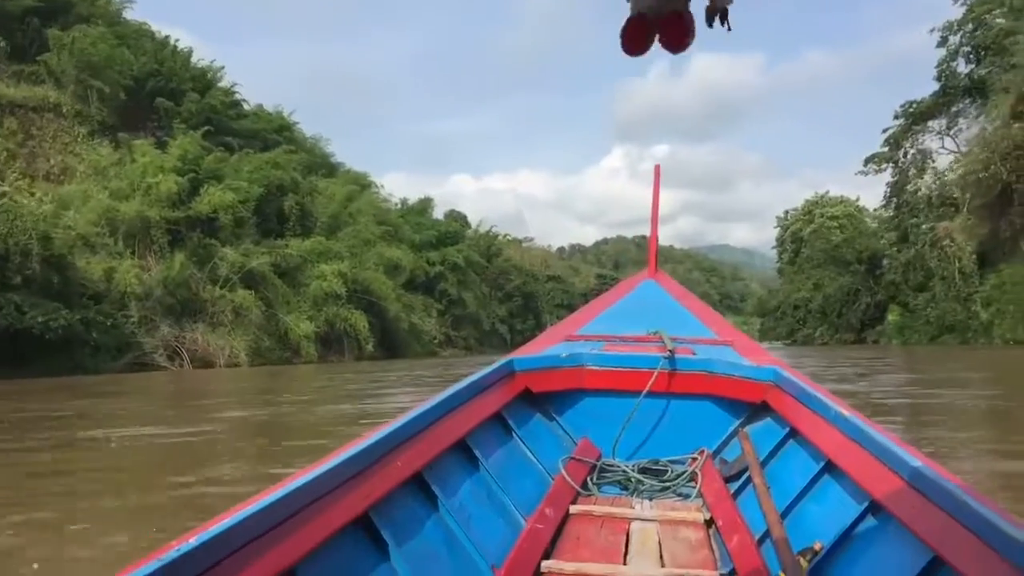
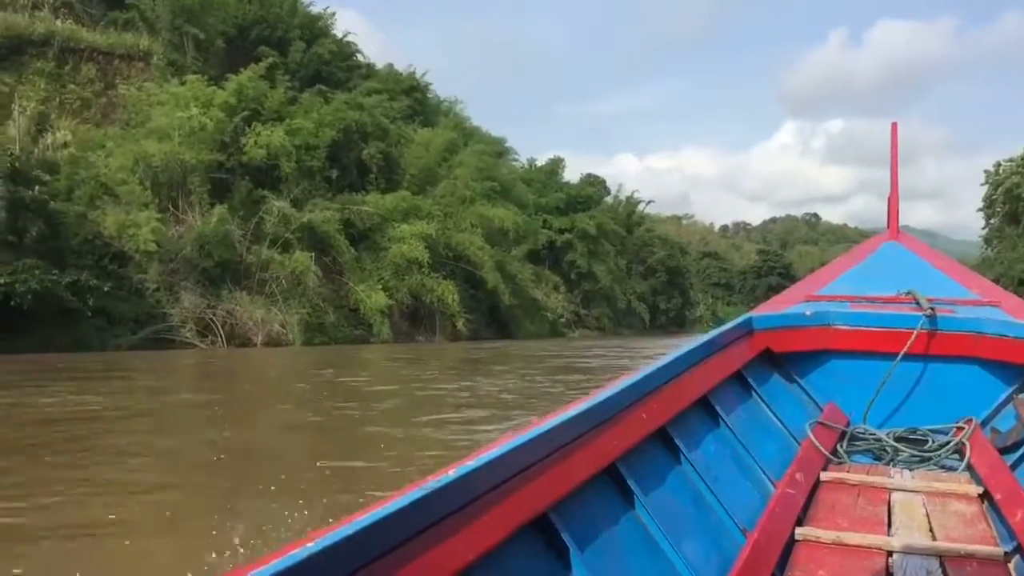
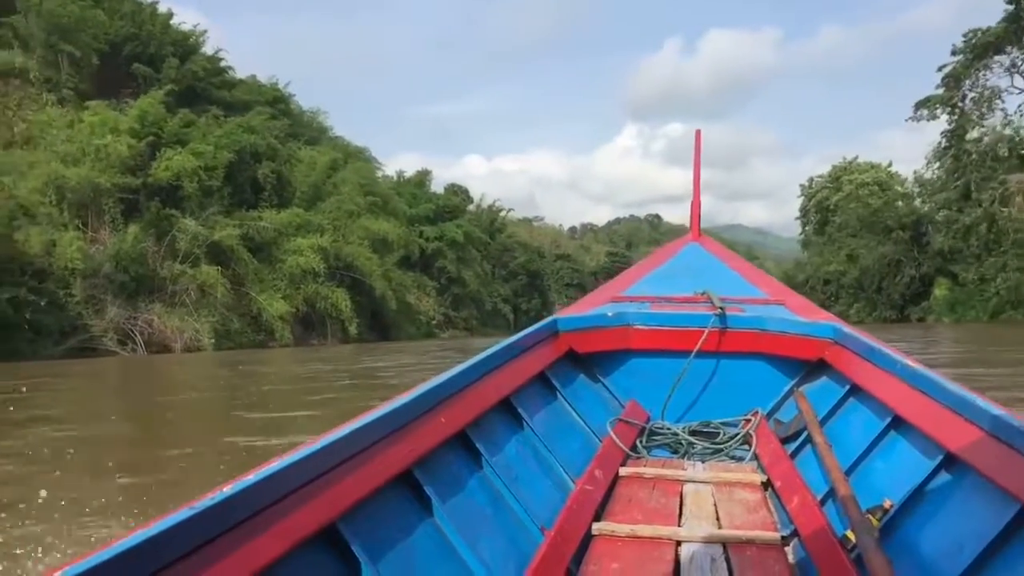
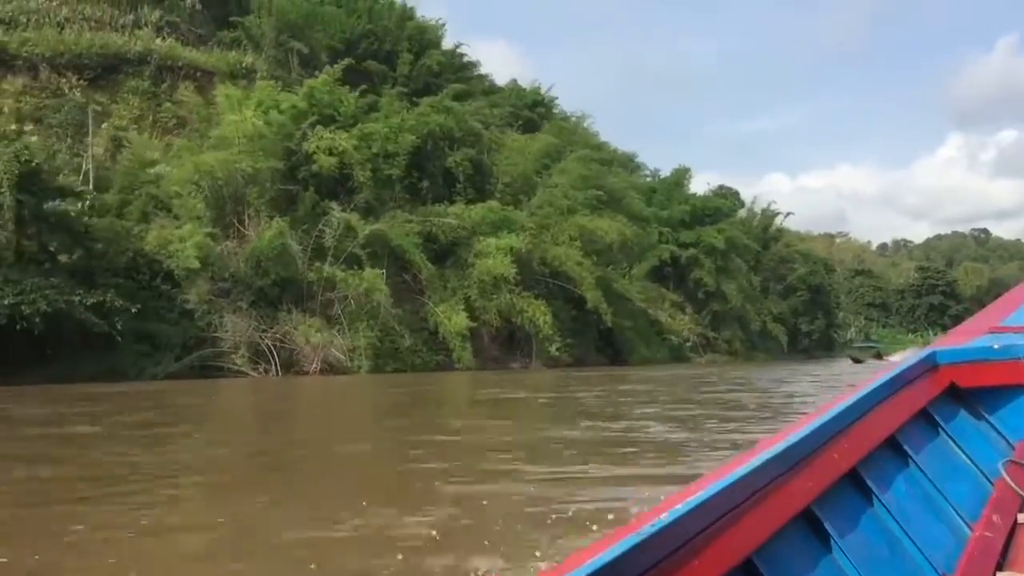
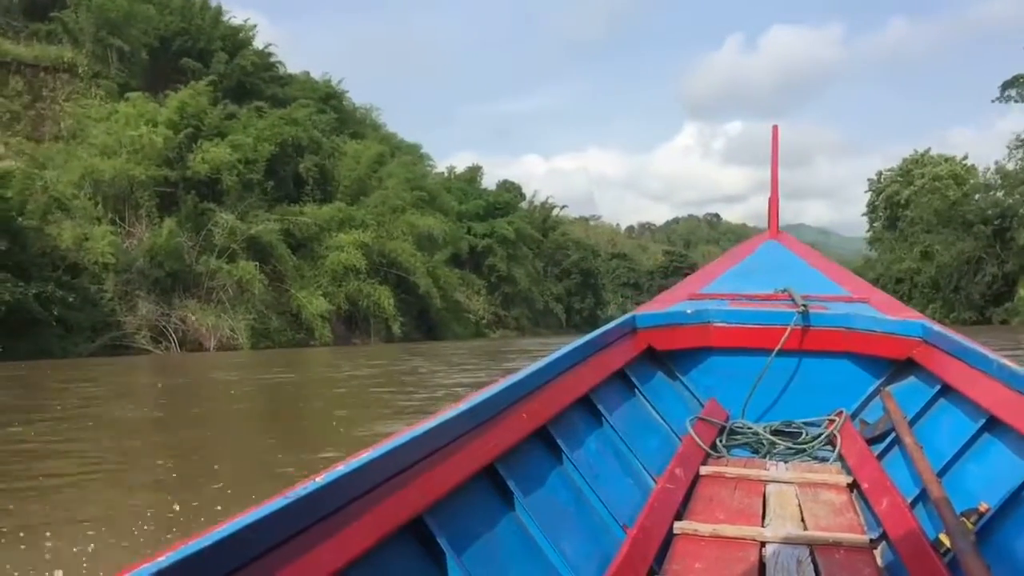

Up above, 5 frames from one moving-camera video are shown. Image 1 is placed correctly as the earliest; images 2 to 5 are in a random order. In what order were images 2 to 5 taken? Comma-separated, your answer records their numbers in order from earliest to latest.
3, 5, 2, 4
